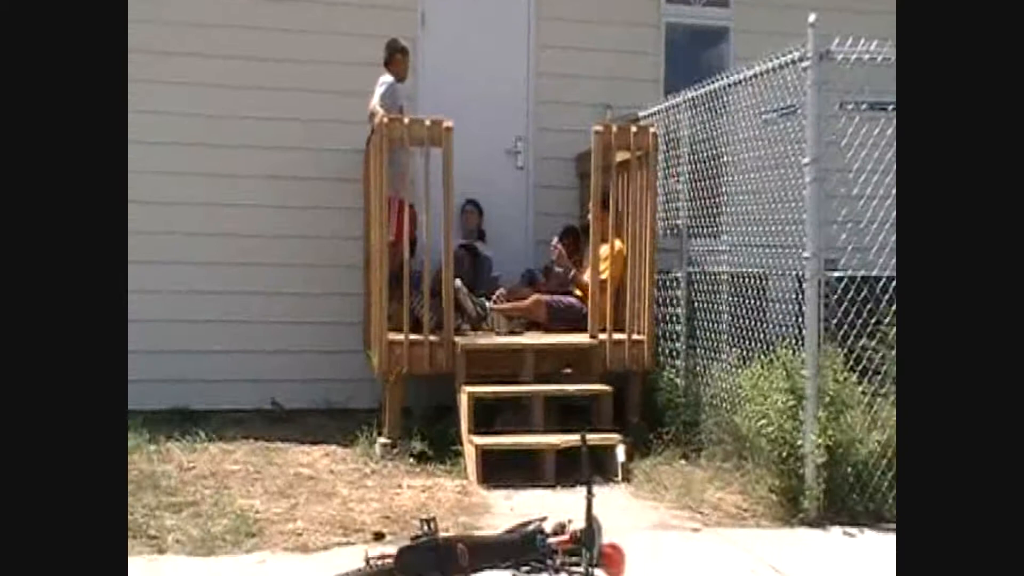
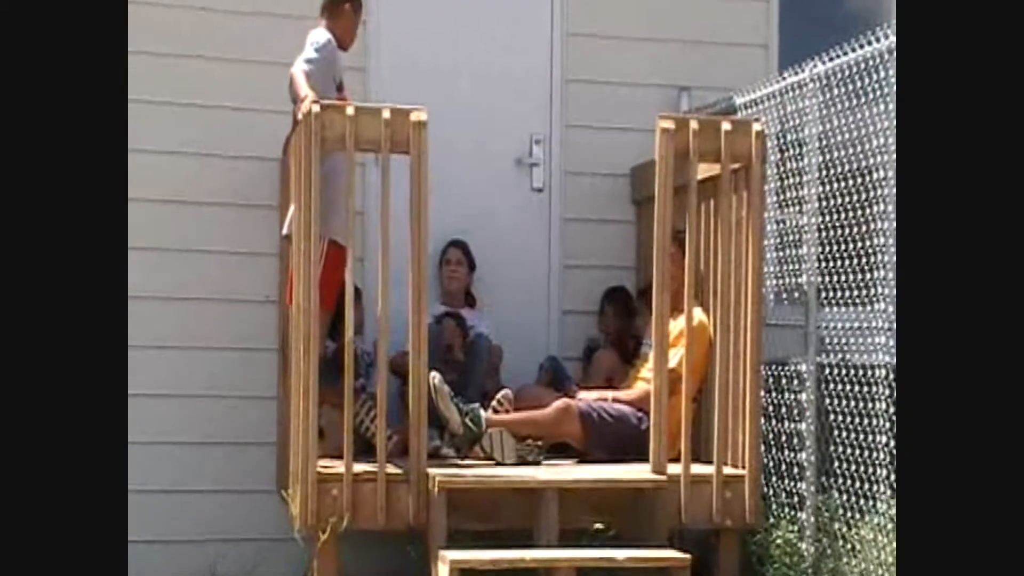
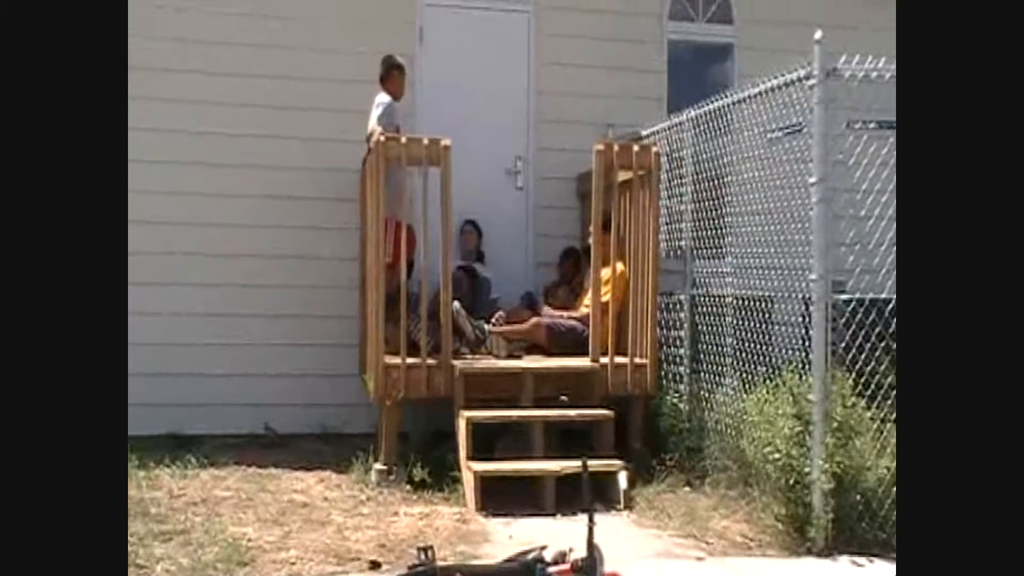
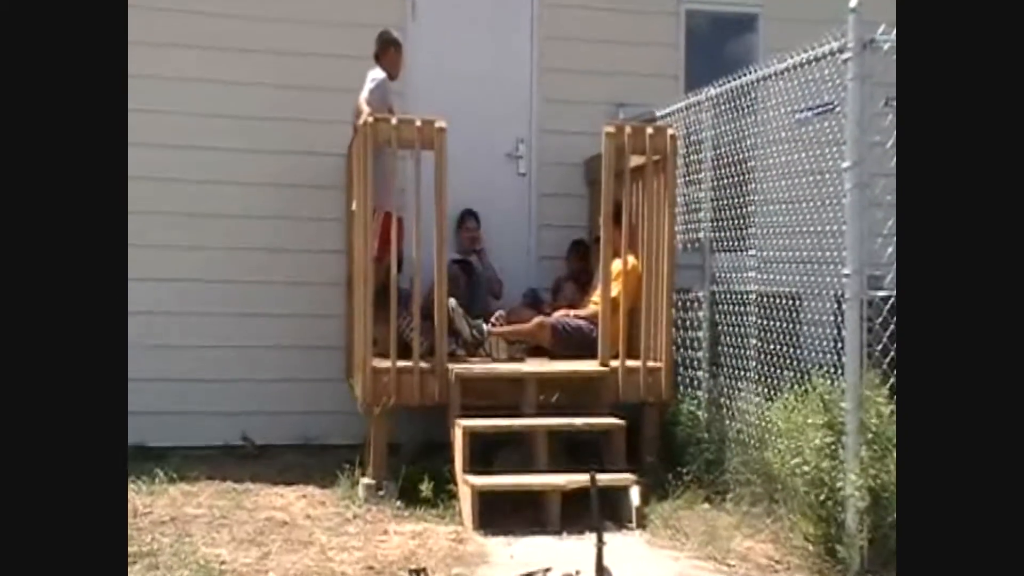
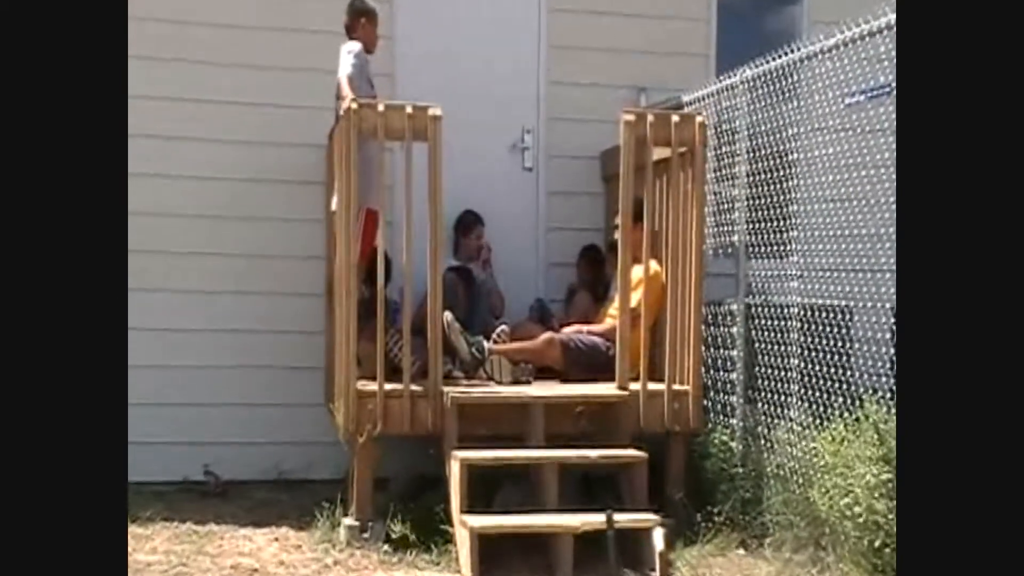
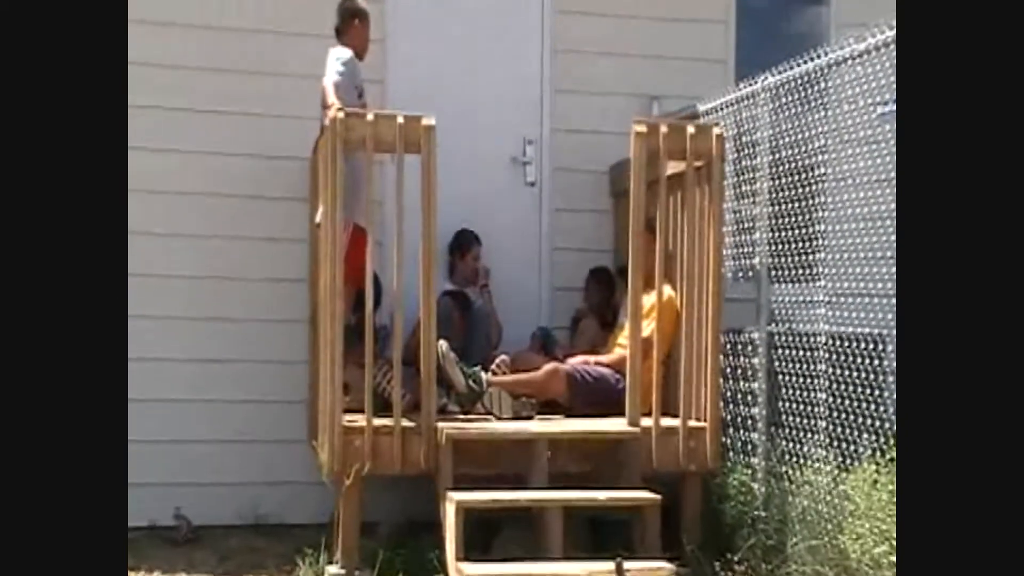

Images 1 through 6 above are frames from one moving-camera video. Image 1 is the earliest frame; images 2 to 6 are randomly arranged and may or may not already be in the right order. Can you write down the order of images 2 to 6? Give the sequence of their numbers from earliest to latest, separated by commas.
3, 4, 5, 6, 2
